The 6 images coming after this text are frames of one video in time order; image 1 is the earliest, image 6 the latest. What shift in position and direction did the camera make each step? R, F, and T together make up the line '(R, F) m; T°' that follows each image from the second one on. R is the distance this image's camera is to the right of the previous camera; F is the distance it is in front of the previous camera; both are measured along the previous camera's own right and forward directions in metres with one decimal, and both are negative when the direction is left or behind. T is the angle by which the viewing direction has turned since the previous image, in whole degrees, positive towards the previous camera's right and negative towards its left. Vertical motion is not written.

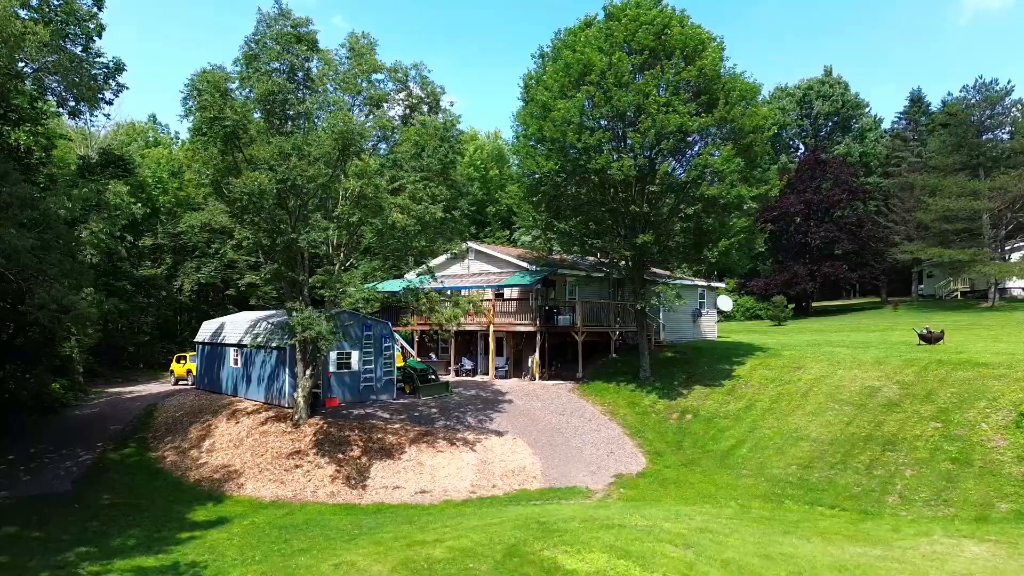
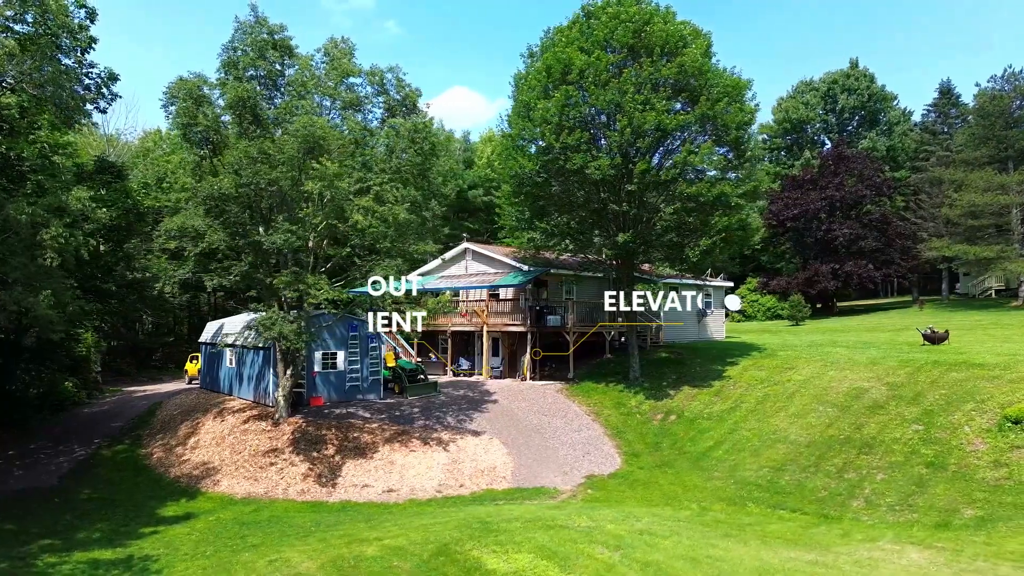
(+1.8, +0.1) m; -3°
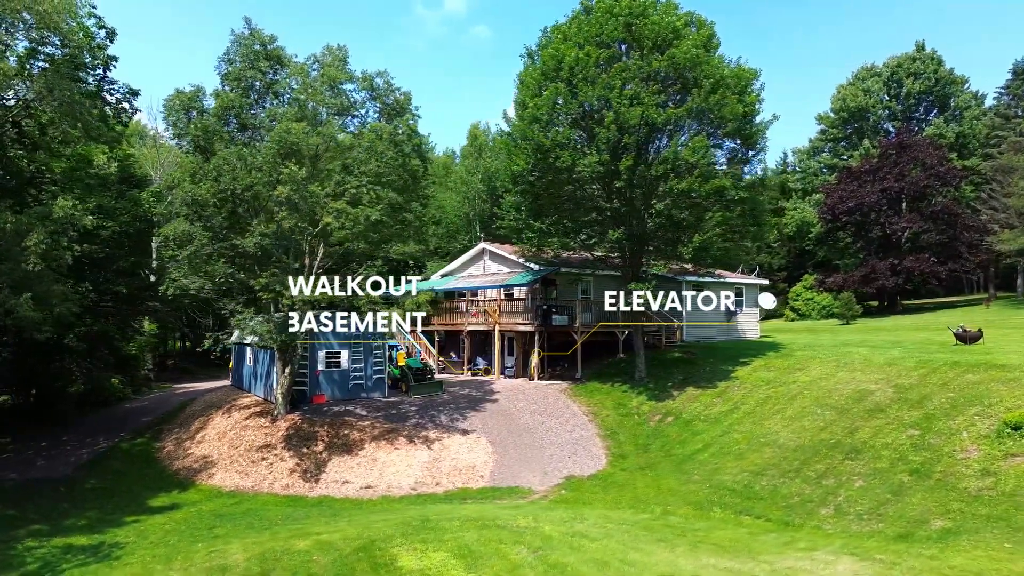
(+2.5, +0.1) m; -6°
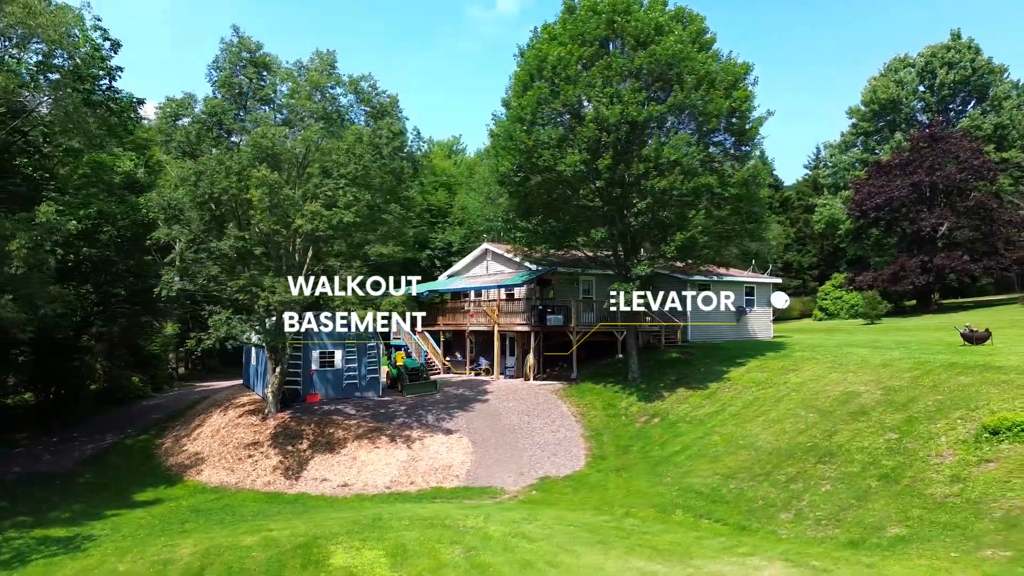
(+1.7, 0.0) m; -3°
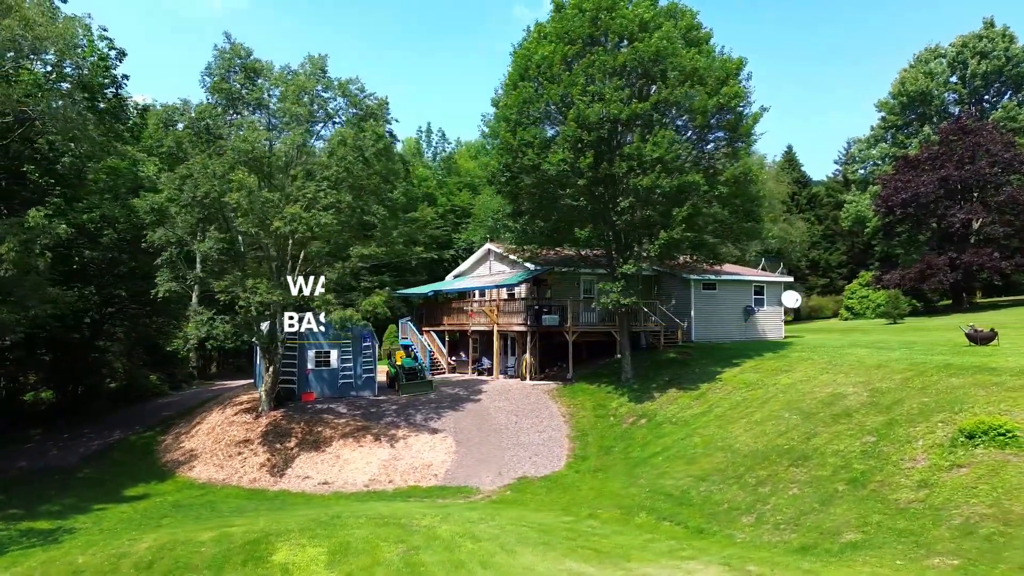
(+1.5, 0.0) m; -3°
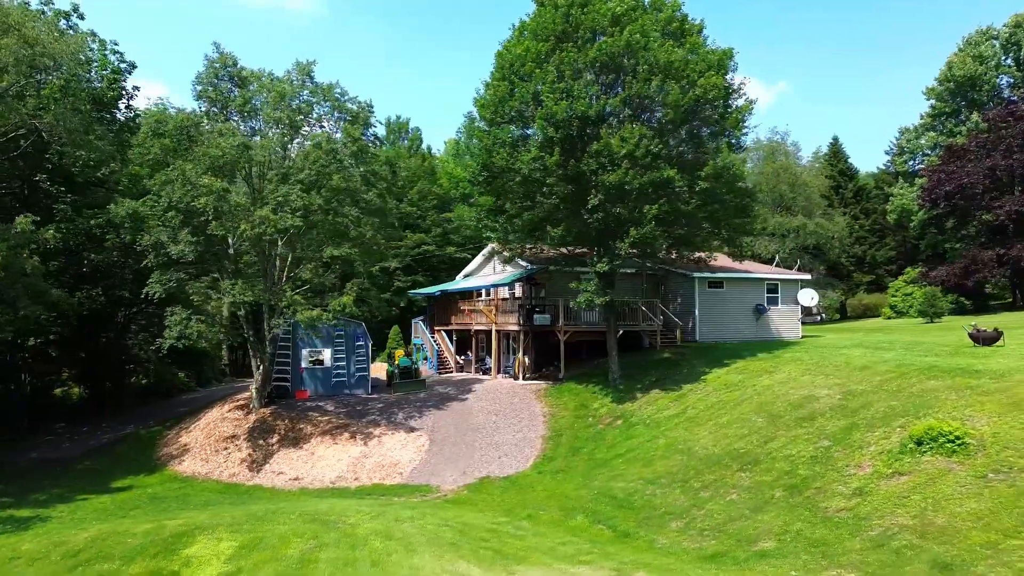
(+2.5, 0.0) m; -5°
